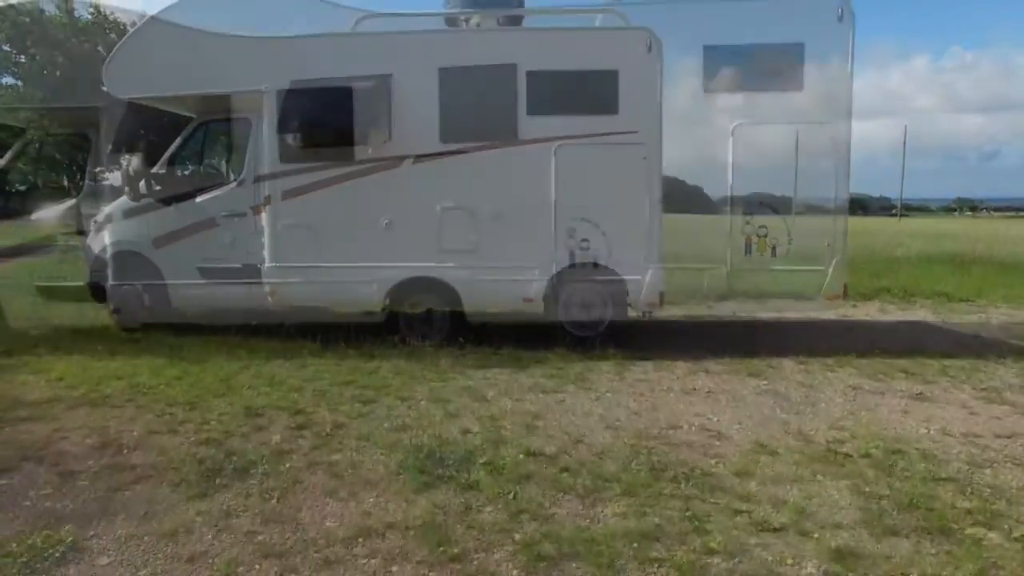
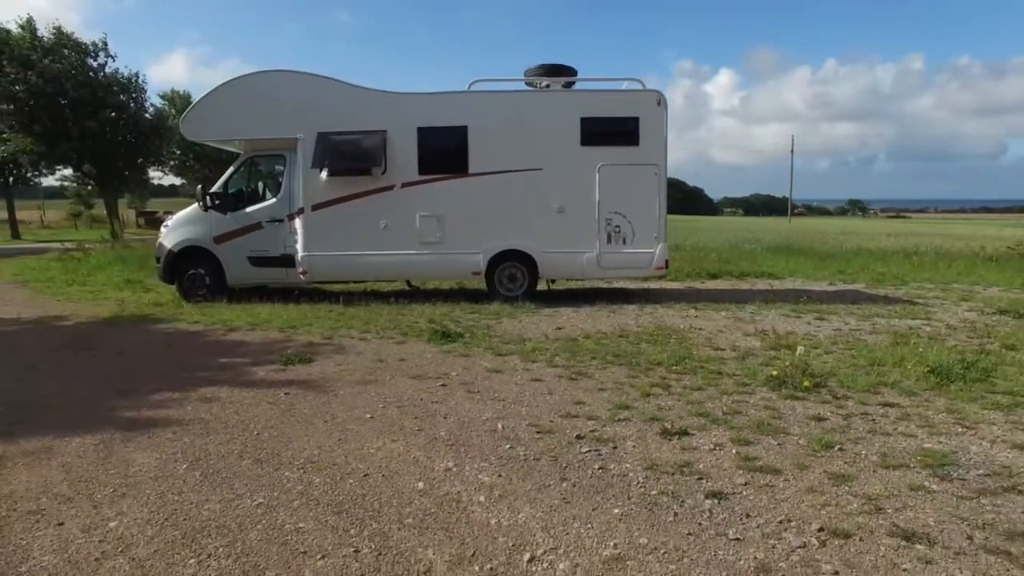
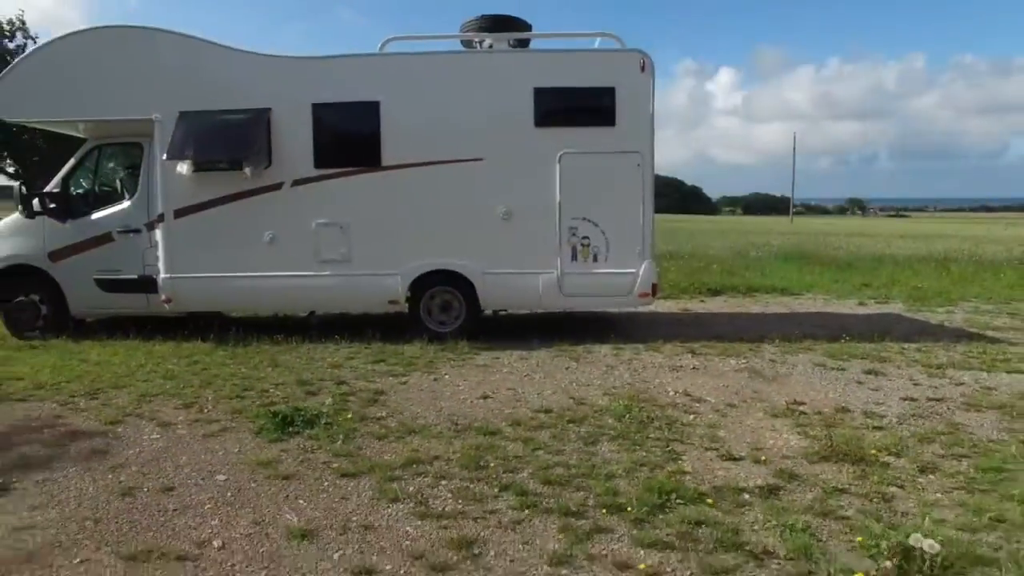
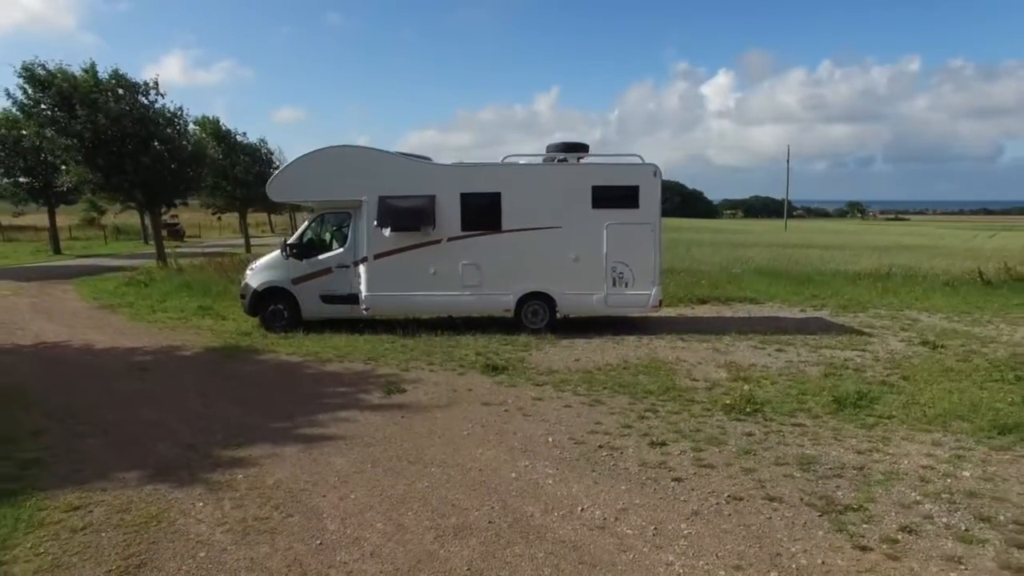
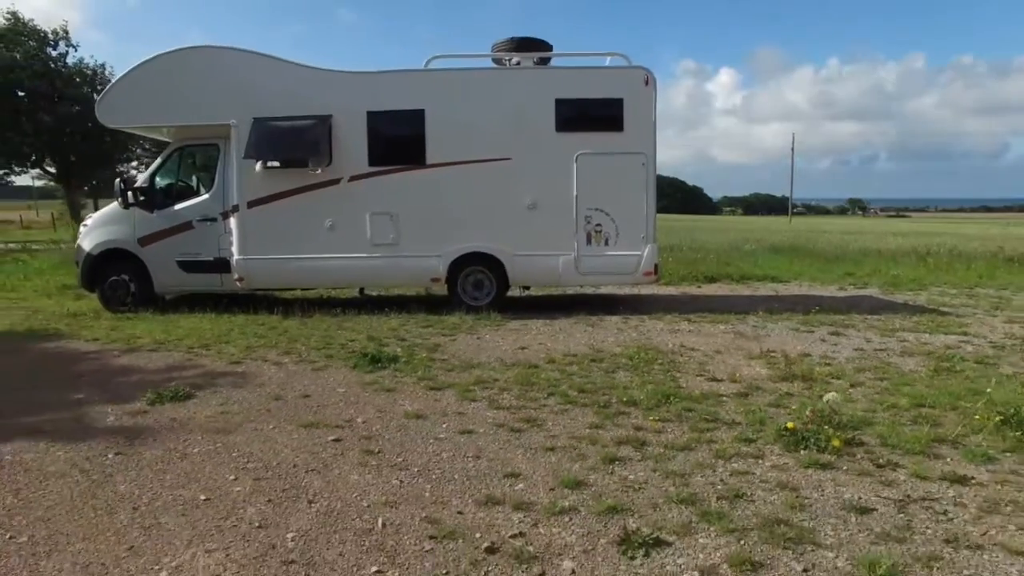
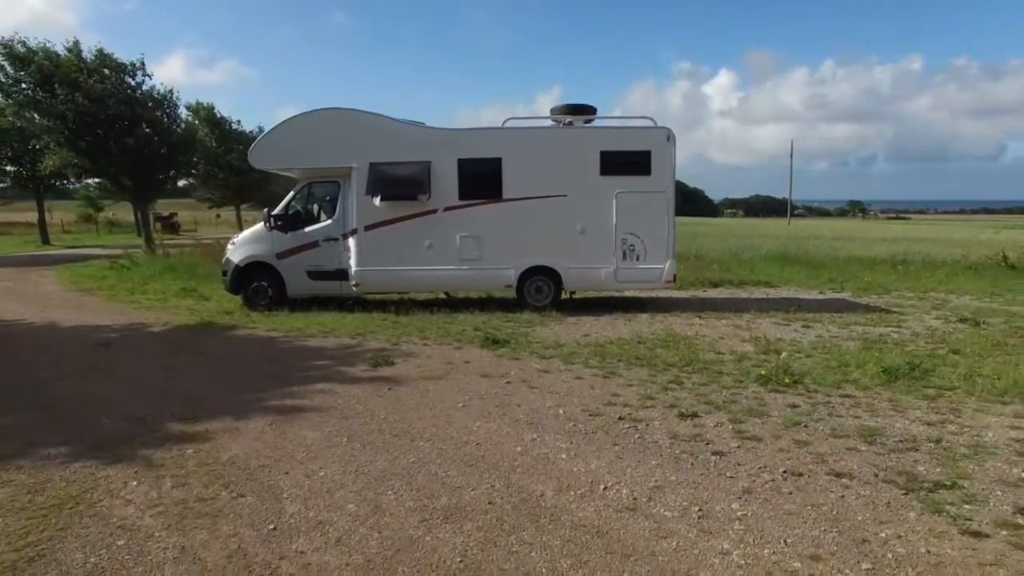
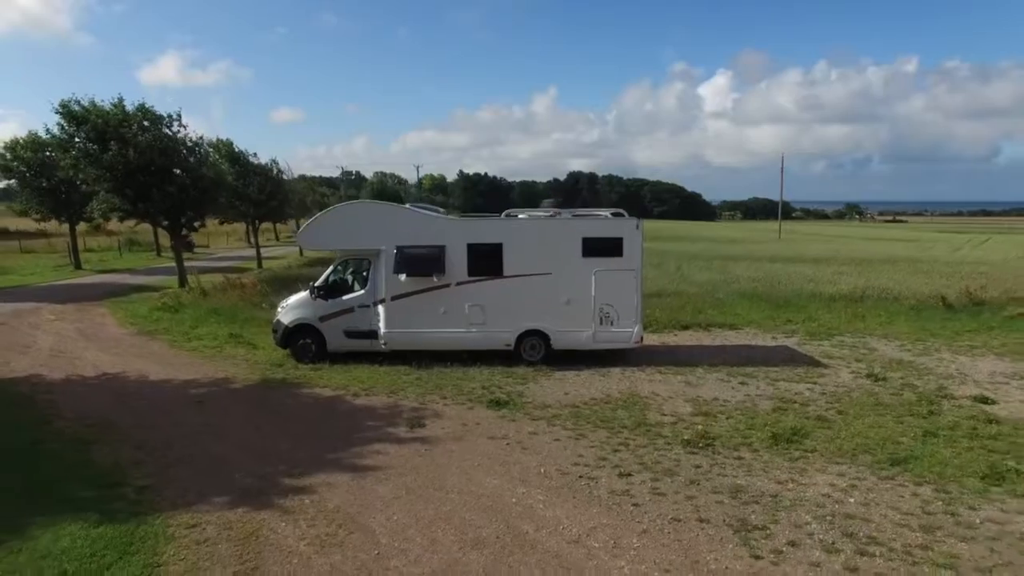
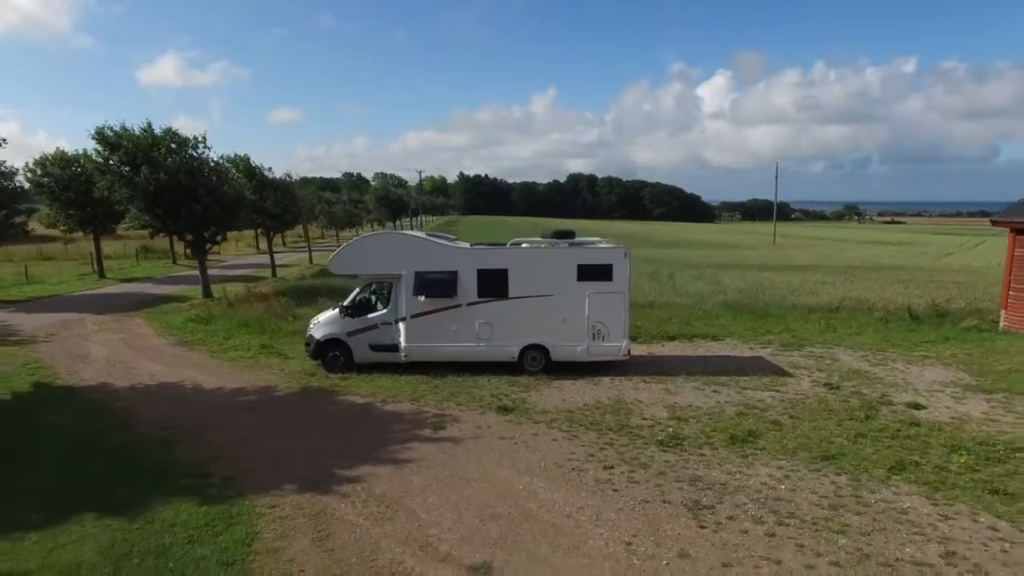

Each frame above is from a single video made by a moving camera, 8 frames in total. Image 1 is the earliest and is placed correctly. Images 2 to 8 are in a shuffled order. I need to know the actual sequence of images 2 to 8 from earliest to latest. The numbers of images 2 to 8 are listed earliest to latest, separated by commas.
3, 5, 2, 6, 4, 7, 8
